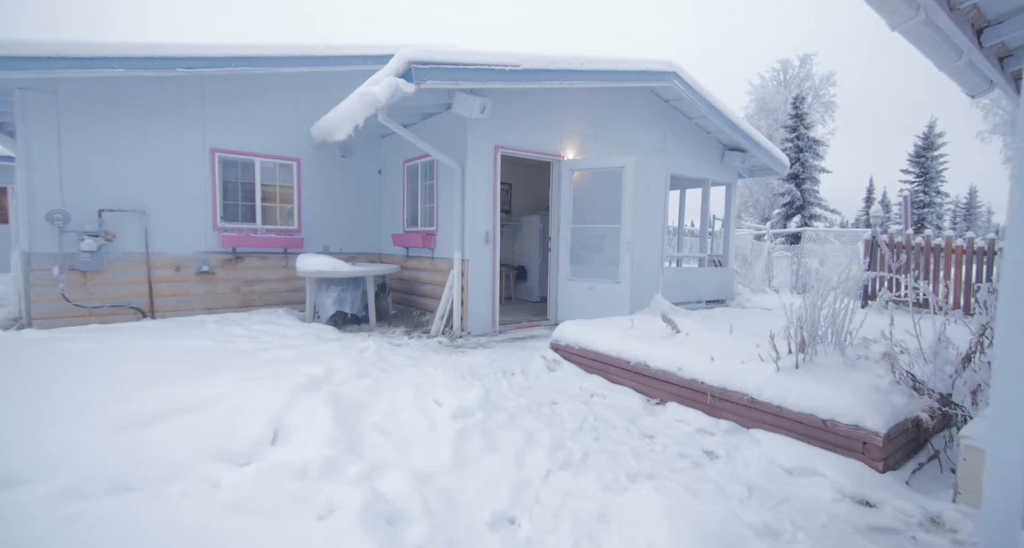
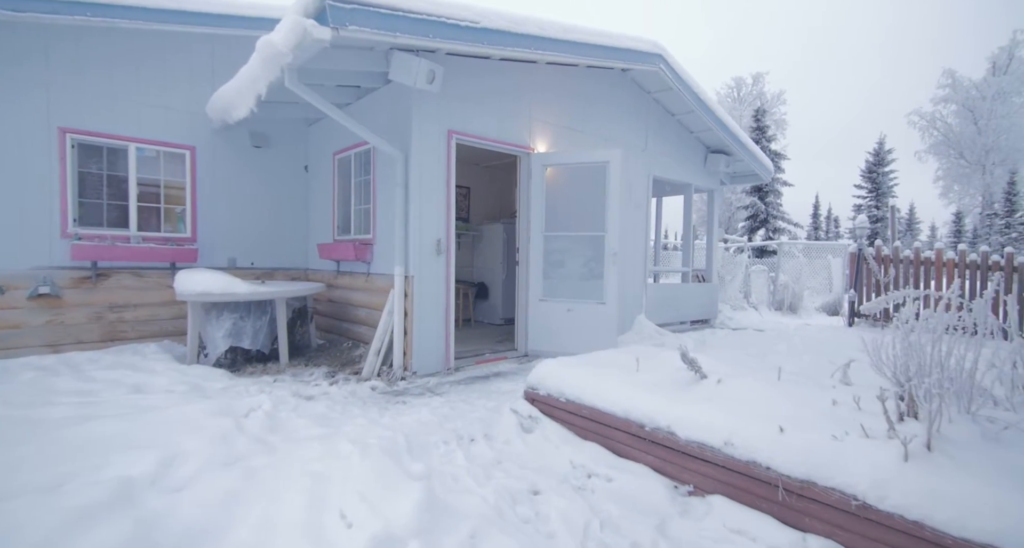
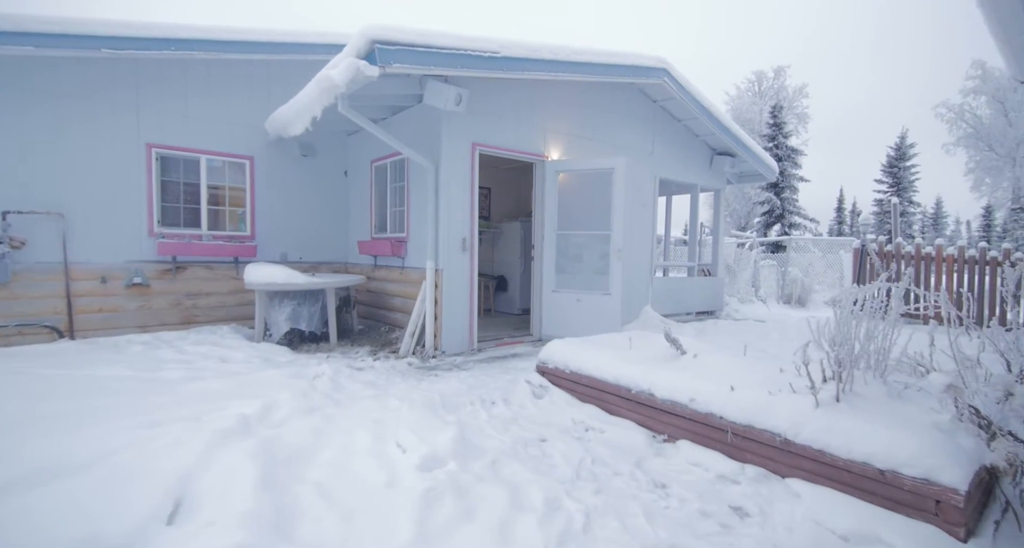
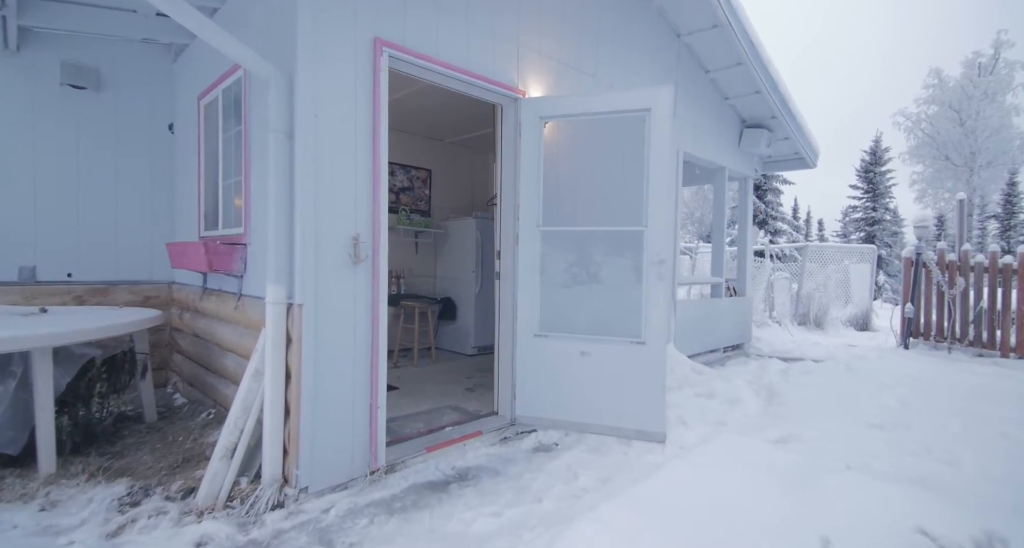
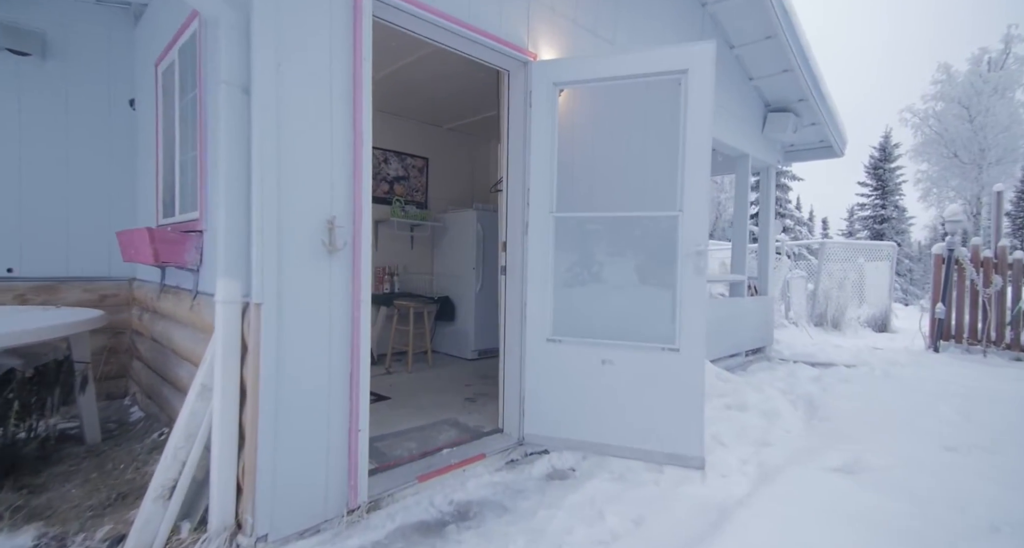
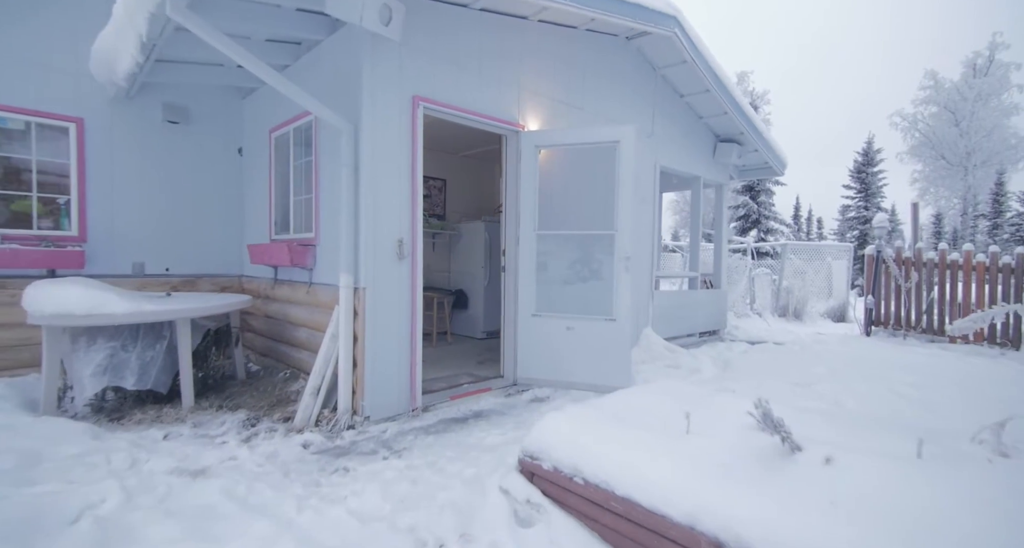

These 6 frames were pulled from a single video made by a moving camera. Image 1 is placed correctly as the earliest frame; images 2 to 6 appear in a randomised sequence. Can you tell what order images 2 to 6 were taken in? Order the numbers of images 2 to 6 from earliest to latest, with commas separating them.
3, 2, 6, 4, 5
